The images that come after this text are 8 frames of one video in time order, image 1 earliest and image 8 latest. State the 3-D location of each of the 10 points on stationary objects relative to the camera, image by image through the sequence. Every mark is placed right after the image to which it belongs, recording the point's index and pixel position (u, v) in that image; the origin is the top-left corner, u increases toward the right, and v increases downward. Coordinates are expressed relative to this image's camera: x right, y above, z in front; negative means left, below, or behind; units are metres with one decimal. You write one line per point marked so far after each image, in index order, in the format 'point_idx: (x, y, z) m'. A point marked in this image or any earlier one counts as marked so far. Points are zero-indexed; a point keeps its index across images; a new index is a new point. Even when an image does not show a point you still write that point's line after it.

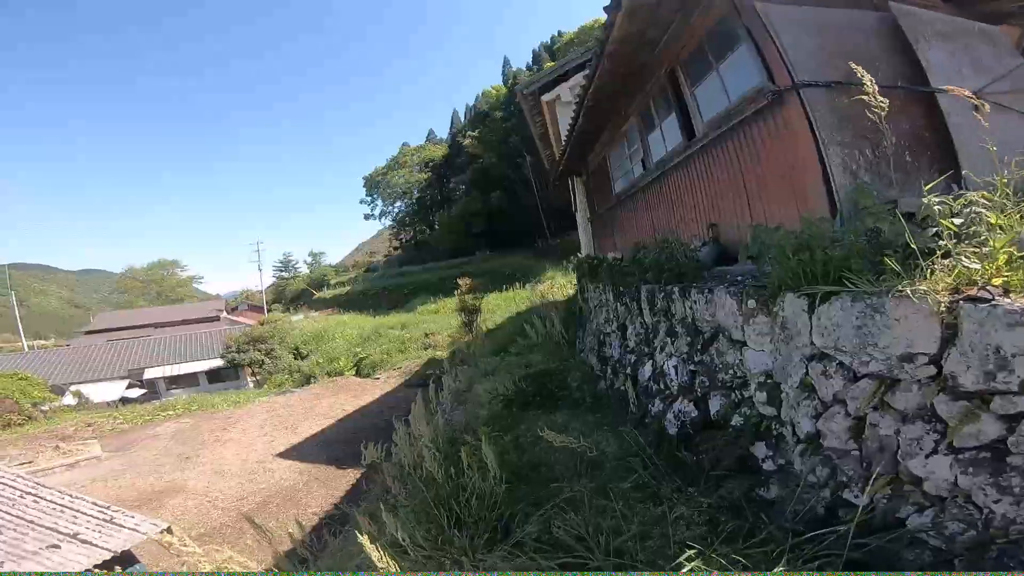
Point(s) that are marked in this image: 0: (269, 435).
0: (-5.3, -3.1, +10.2) m
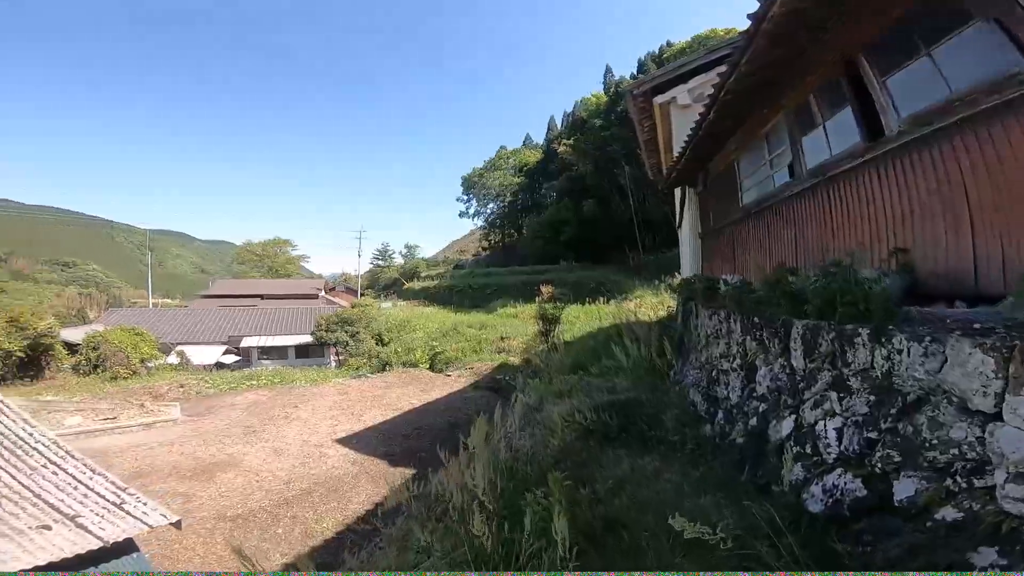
0: (-3.8, -2.8, +10.3) m
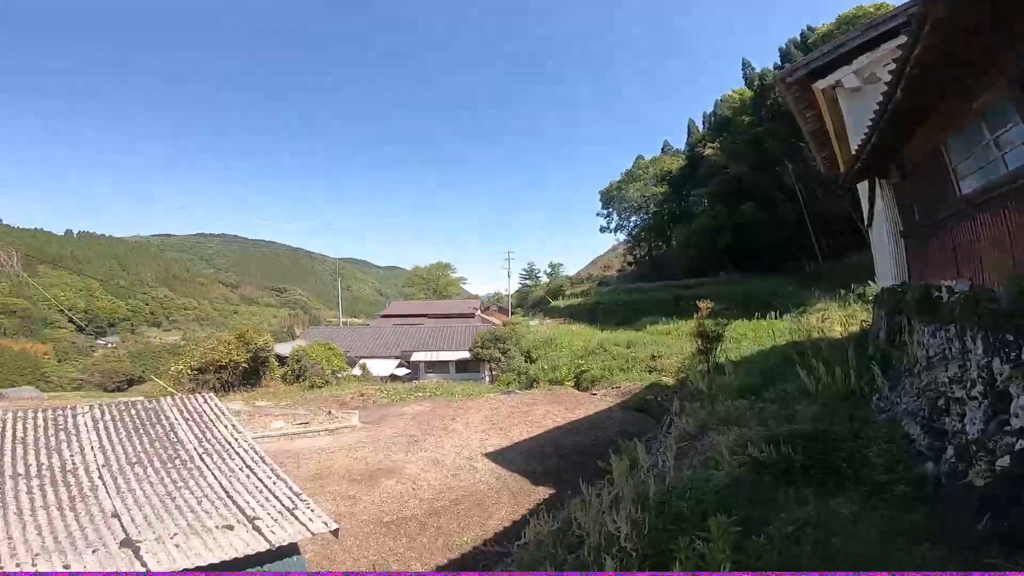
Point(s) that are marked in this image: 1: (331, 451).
0: (-0.6, -3.2, +10.7) m
1: (-3.6, -3.2, +9.4) m
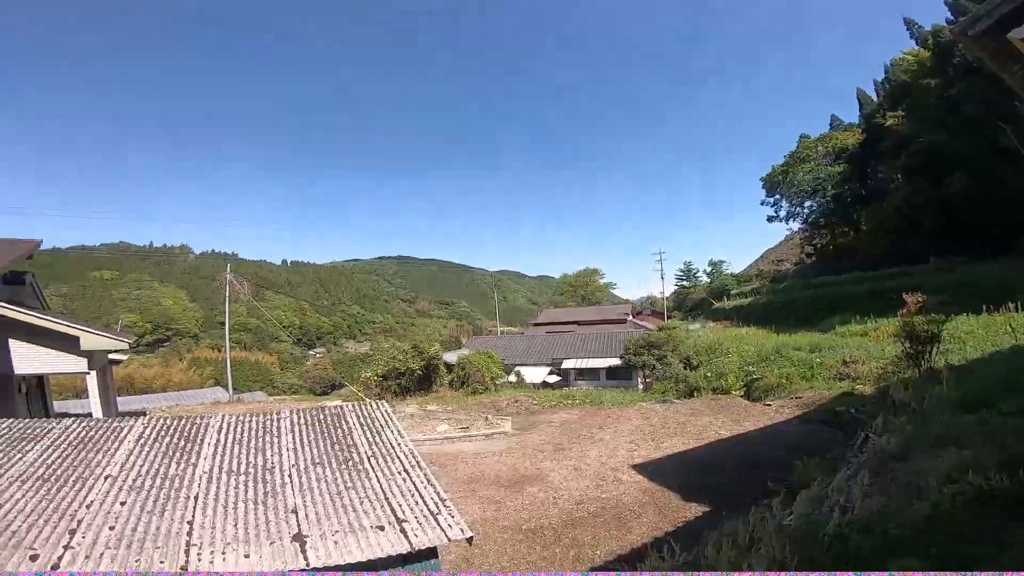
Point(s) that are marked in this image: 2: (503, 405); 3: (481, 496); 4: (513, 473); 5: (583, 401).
0: (+2.6, -3.3, +10.4) m
1: (-0.6, -3.5, +10.0) m
2: (-0.4, -4.4, +18.1) m
3: (-0.5, -3.3, +7.5) m
4: (0.0, -3.3, +8.6) m
5: (+2.6, -4.2, +17.9) m
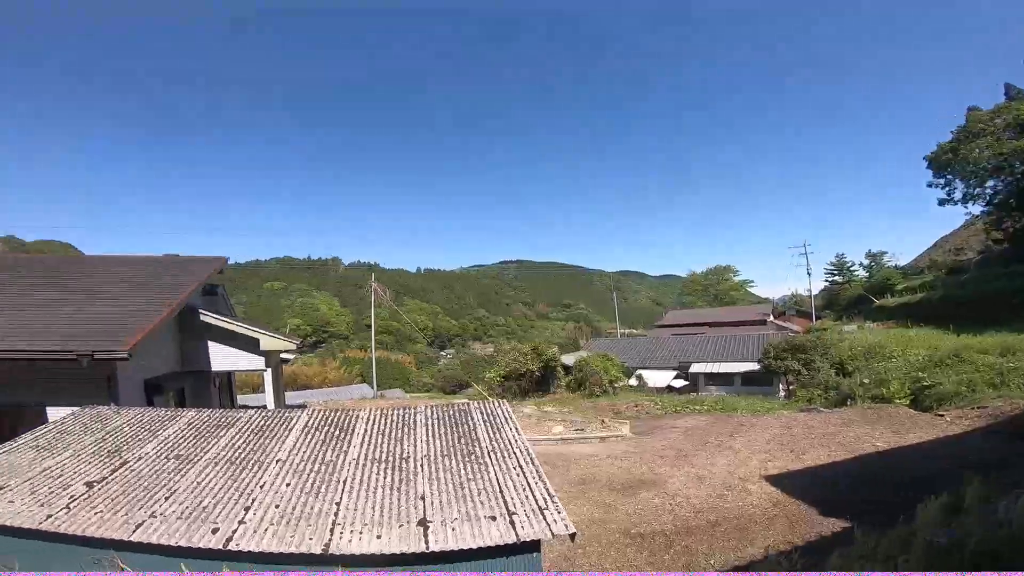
0: (+5.0, -3.3, +9.5) m
1: (+1.8, -3.5, +9.9) m
2: (+4.1, -4.4, +17.7) m
3: (+1.2, -3.3, +7.5) m
4: (+2.0, -3.3, +8.4) m
5: (+6.9, -4.2, +16.8) m
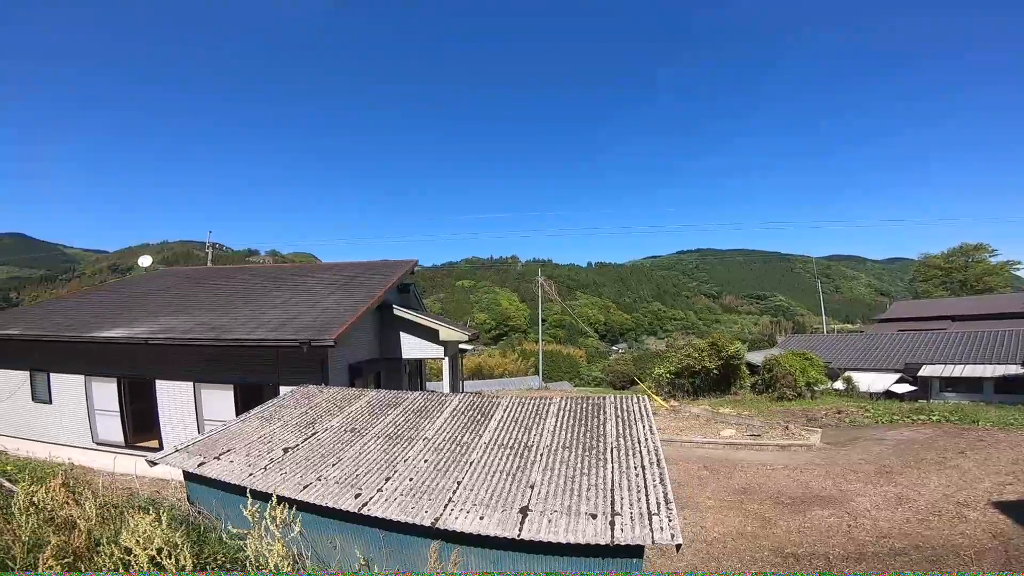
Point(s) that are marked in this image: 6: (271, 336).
0: (+7.6, -3.0, +7.3) m
1: (+4.8, -3.3, +8.8) m
2: (+9.6, -4.1, +15.4) m
3: (+3.4, -3.1, +6.7) m
4: (+4.5, -3.1, +7.3) m
5: (+11.9, -3.7, +13.5) m
6: (-5.1, -1.0, +10.1) m
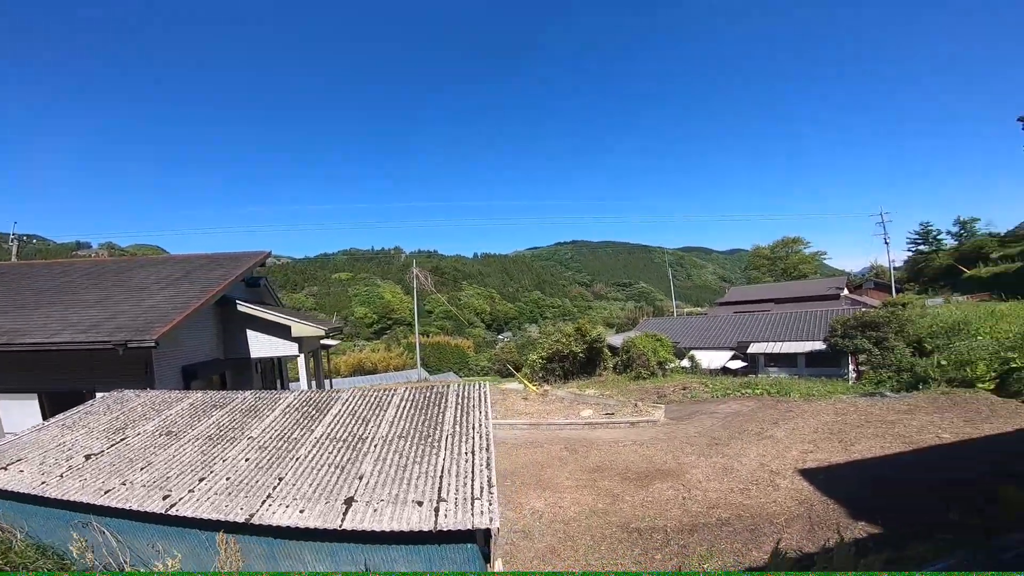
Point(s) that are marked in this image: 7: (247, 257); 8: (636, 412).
0: (+5.4, -2.8, +8.5) m
1: (+2.3, -3.1, +9.3) m
2: (+5.4, -3.6, +16.8) m
3: (+1.5, -3.0, +6.9) m
4: (+2.3, -2.9, +7.7) m
5: (+8.1, -3.3, +15.5) m
6: (-7.6, -0.9, +8.2) m
7: (-7.3, +0.9, +13.2) m
8: (+3.5, -3.3, +12.7) m
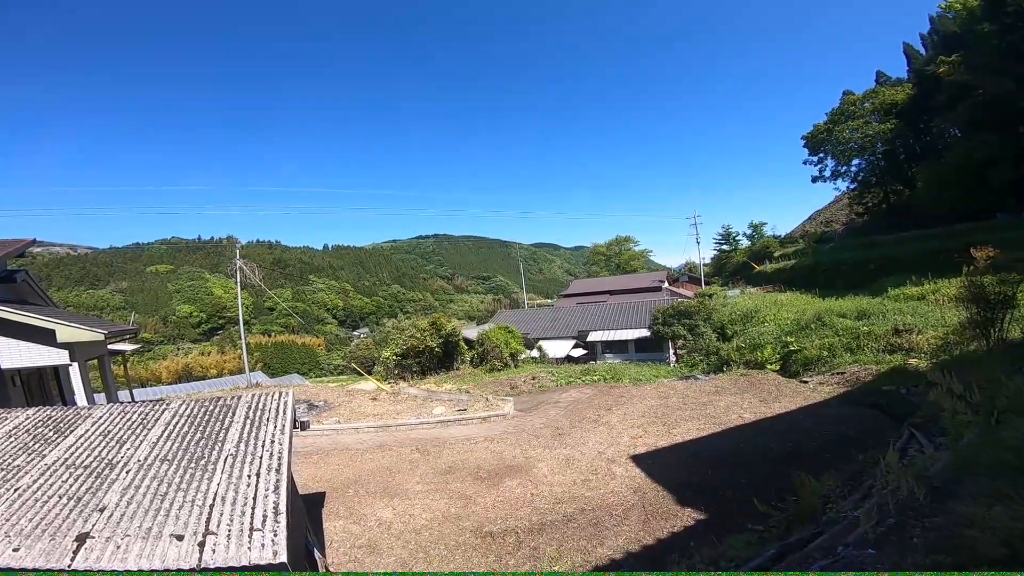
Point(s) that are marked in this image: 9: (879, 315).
0: (+2.7, -2.6, +9.3) m
1: (-0.5, -3.0, +9.2) m
2: (+0.3, -3.4, +17.2) m
3: (-0.7, -2.9, +6.6) m
4: (-0.1, -2.8, +7.7) m
5: (+3.2, -3.1, +16.8) m
6: (-9.8, -0.9, +5.2) m
7: (-10.9, +1.0, +10.0) m
8: (-0.4, -3.1, +12.7) m
9: (+11.6, -0.7, +15.9) m
